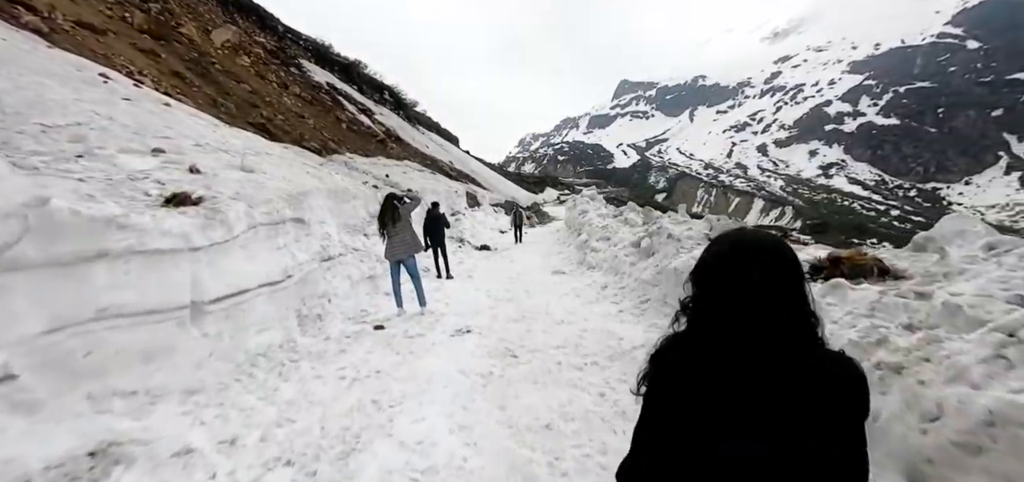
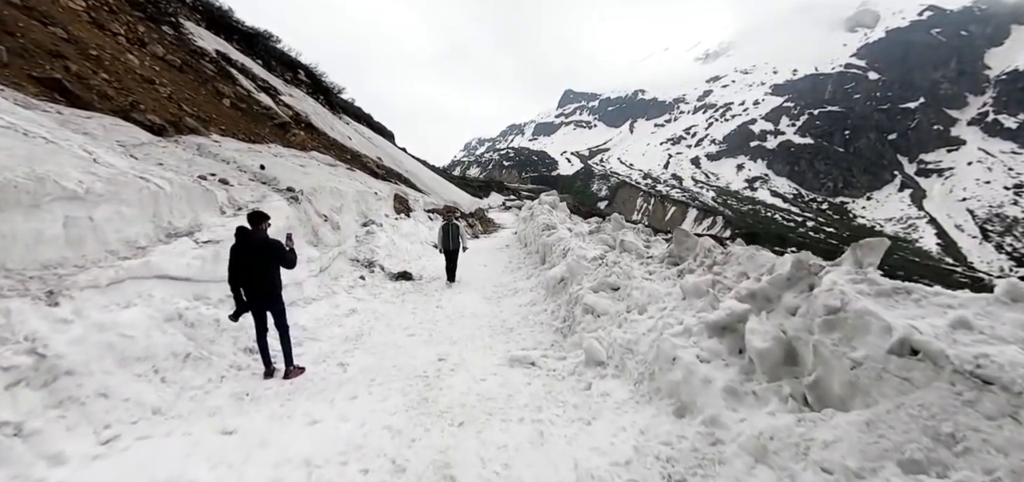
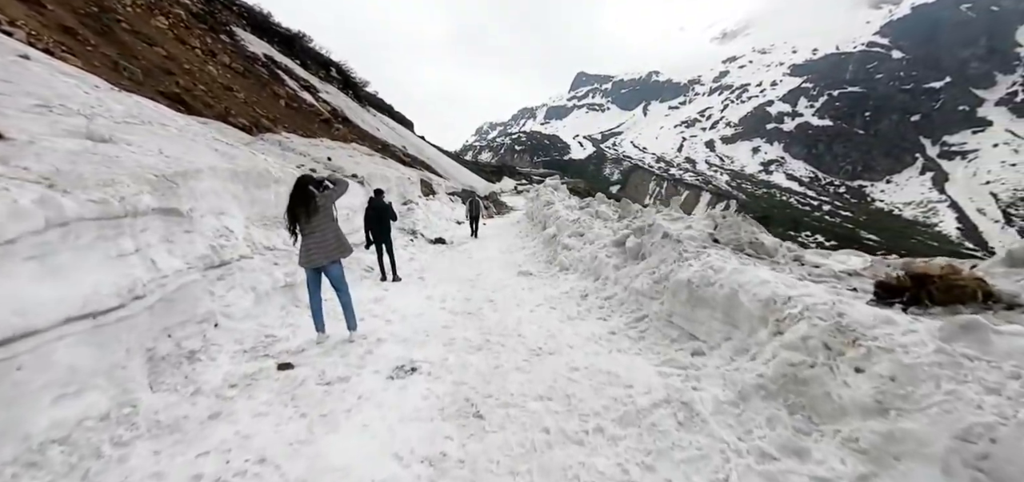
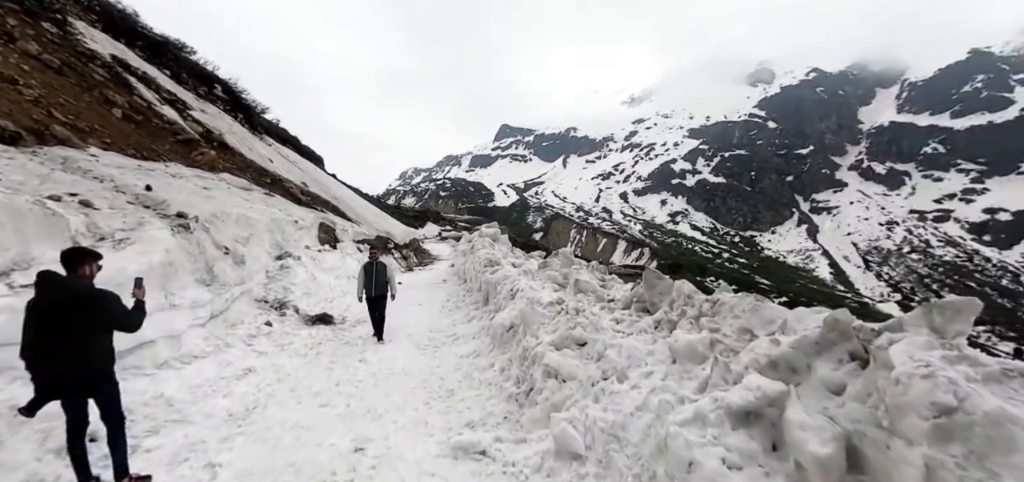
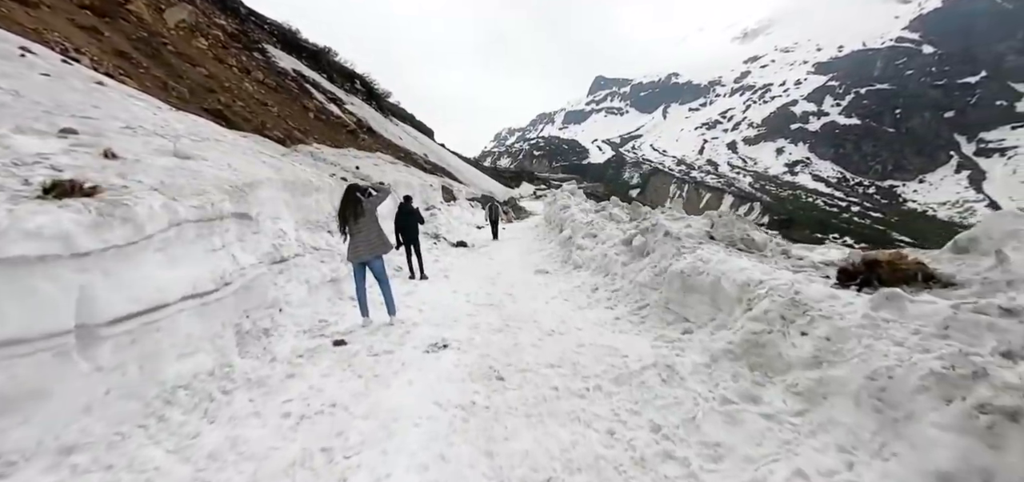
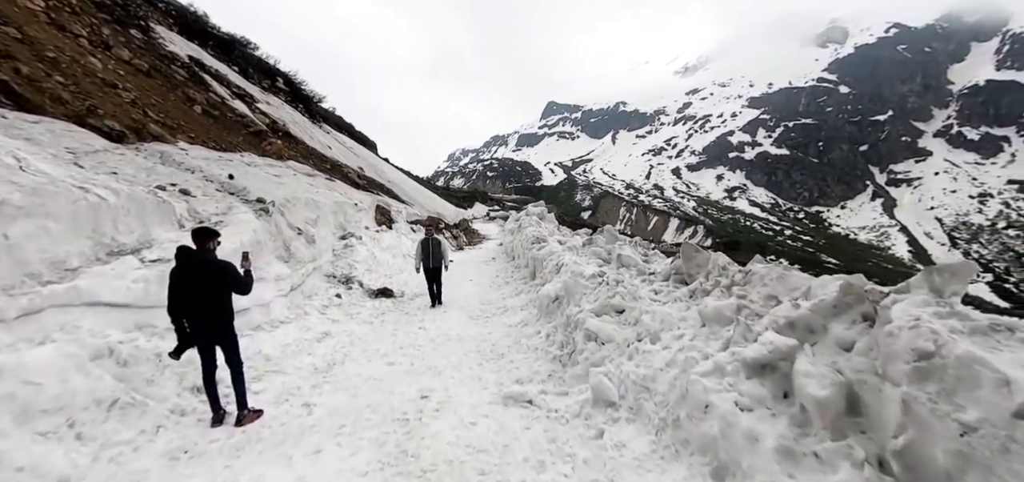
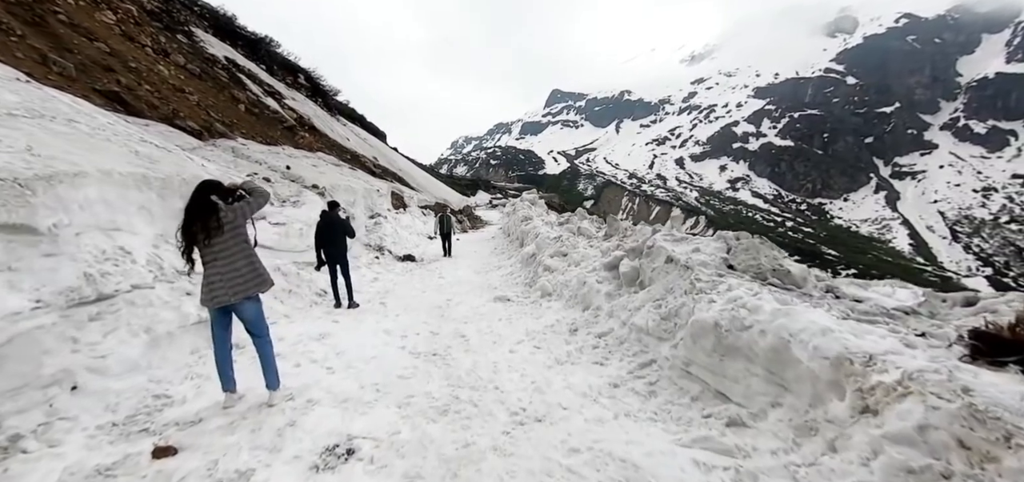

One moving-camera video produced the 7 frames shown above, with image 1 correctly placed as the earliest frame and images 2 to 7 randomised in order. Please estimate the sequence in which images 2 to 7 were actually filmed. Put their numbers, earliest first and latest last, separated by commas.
5, 3, 7, 2, 6, 4
